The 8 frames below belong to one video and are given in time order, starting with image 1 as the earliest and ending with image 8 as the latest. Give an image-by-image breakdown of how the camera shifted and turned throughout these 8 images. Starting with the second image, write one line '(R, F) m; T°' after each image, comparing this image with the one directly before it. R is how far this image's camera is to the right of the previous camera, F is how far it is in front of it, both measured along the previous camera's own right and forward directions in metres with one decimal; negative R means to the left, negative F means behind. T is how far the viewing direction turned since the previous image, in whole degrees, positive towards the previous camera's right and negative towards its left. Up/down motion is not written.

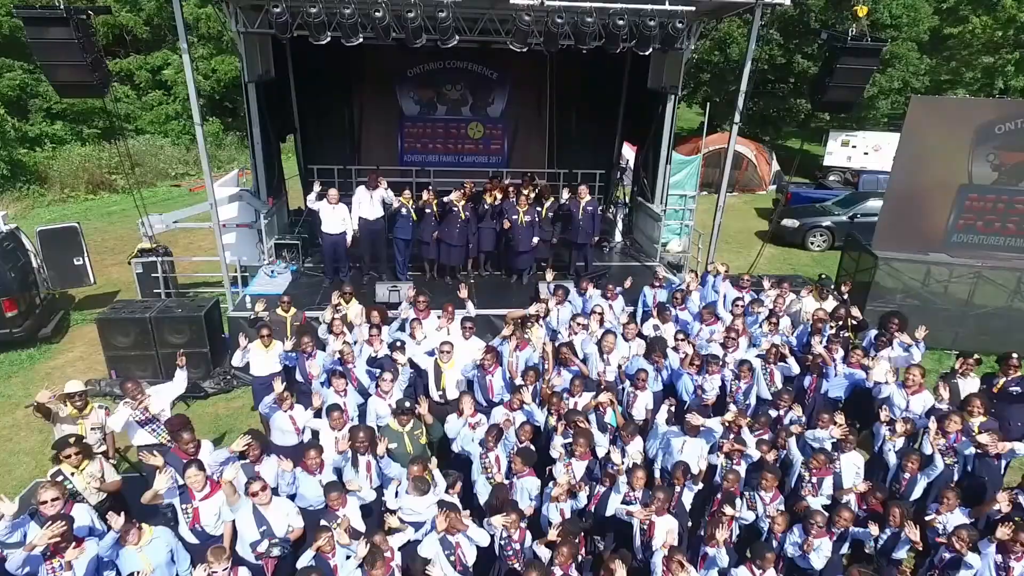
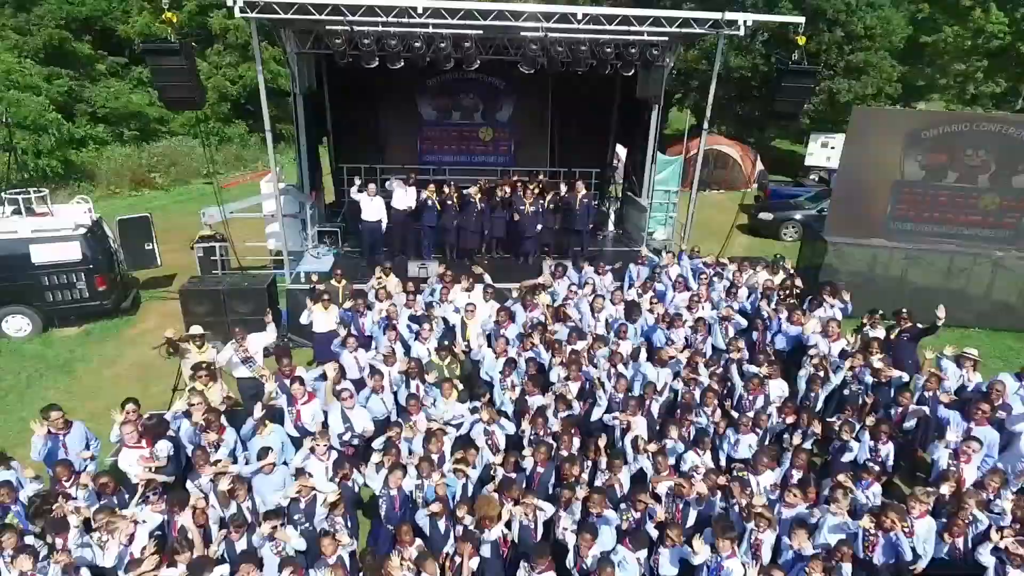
(-0.1, -2.0) m; 0°
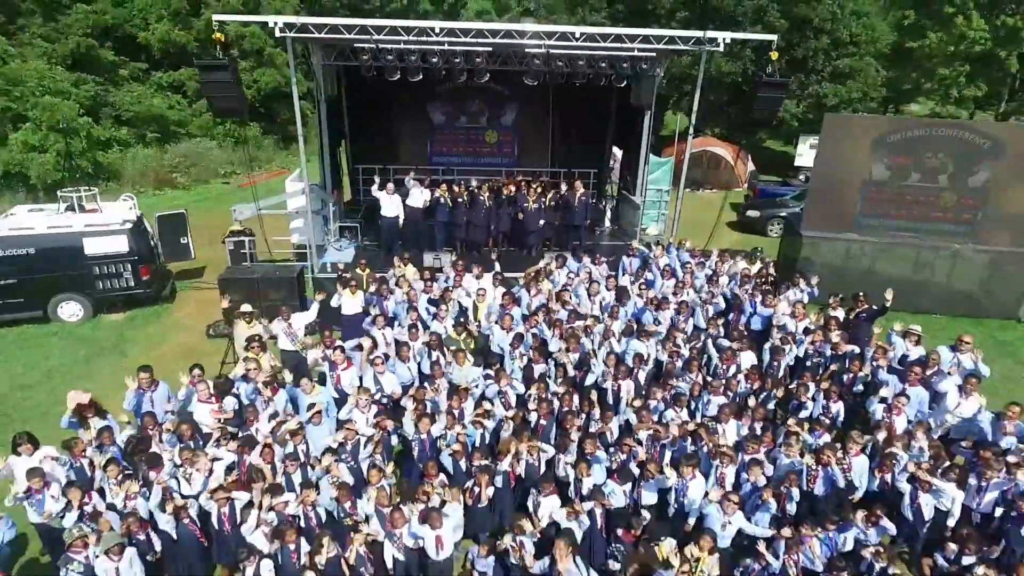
(-0.1, -1.3) m; 0°
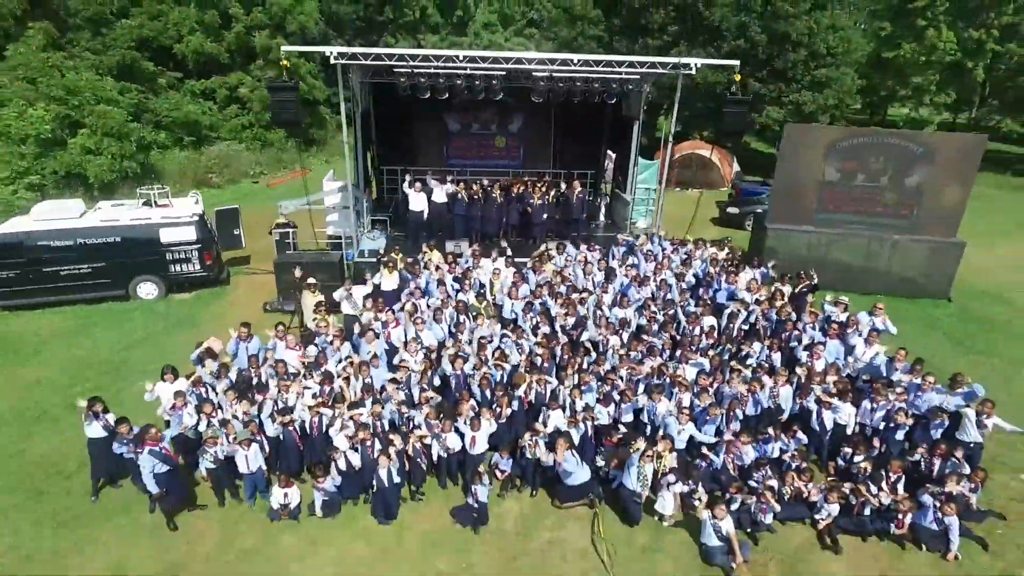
(-0.1, -2.4) m; 0°
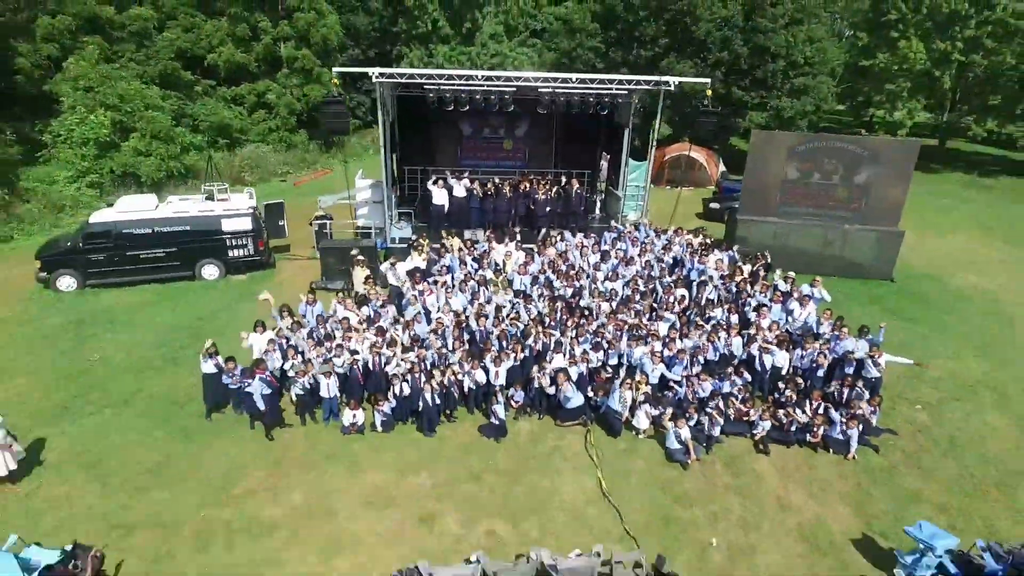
(-0.2, -2.8) m; 0°
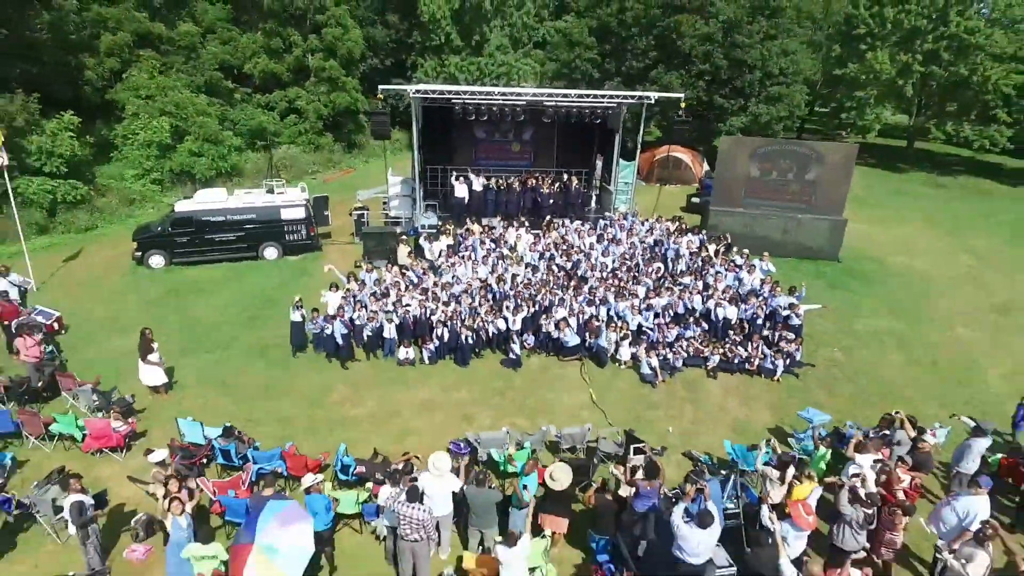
(-0.2, -3.8) m; 0°
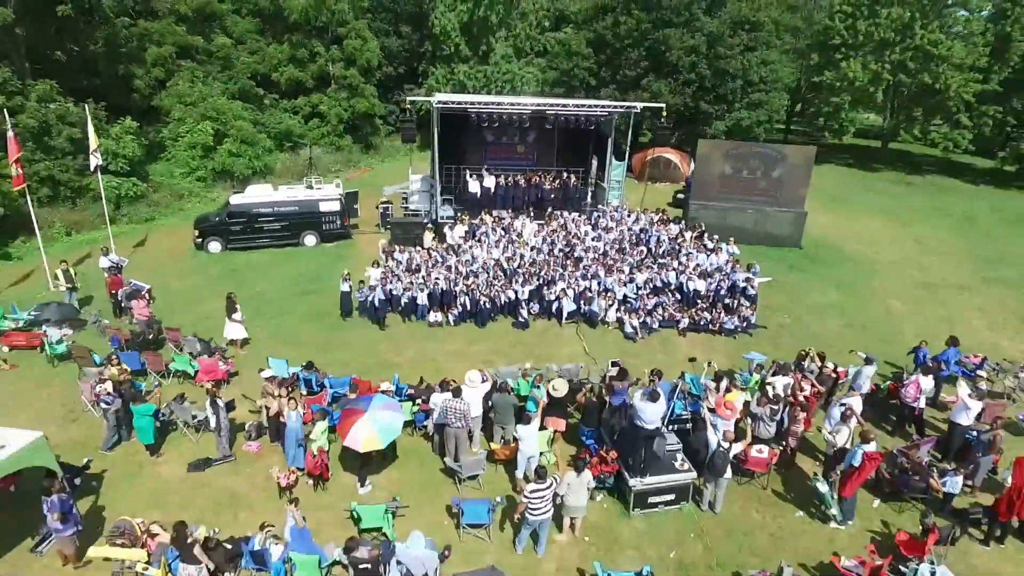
(-0.2, -3.5) m; 0°
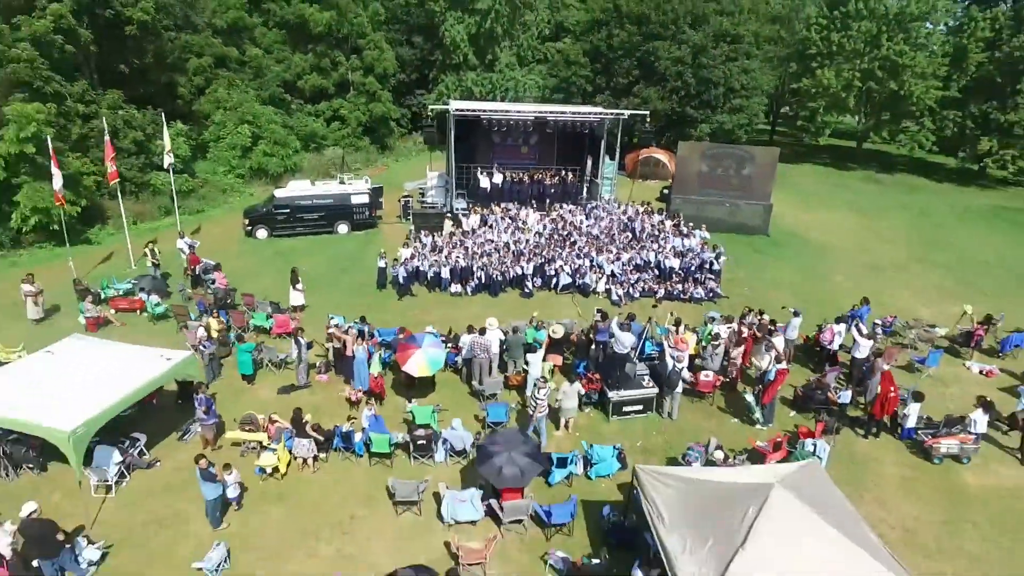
(-0.2, -4.0) m; 0°
